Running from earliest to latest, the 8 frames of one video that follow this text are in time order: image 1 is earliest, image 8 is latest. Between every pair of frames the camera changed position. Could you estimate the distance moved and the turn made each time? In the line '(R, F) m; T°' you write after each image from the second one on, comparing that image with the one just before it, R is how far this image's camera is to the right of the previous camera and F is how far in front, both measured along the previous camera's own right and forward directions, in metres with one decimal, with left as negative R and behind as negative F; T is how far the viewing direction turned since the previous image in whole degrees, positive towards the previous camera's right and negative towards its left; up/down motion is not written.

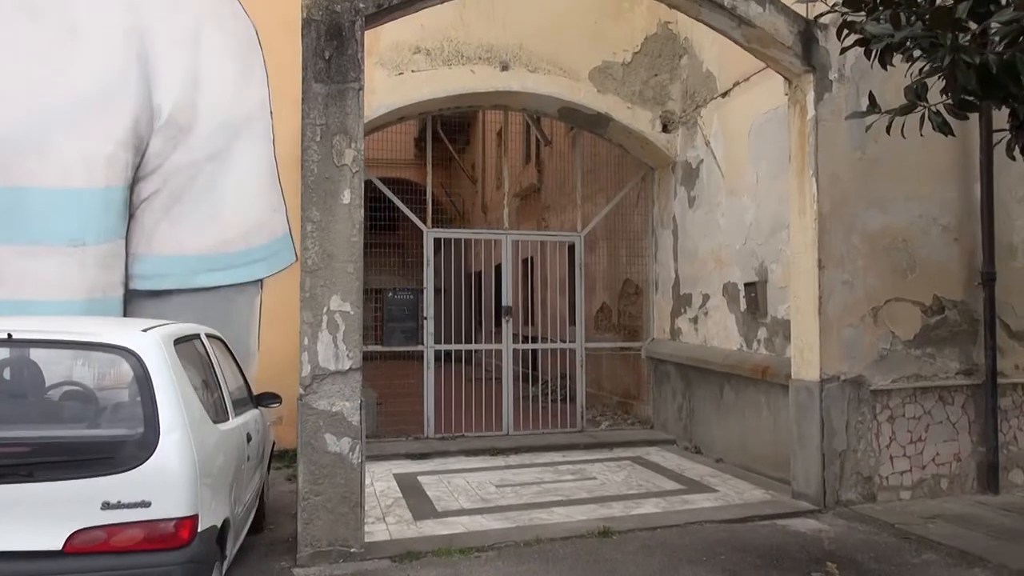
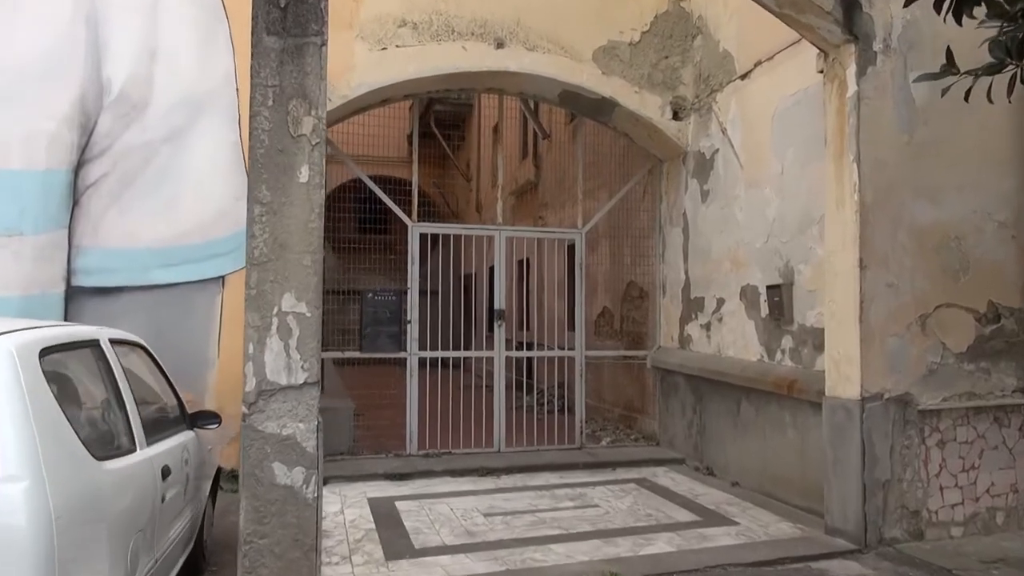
(0.0, +0.7) m; 0°
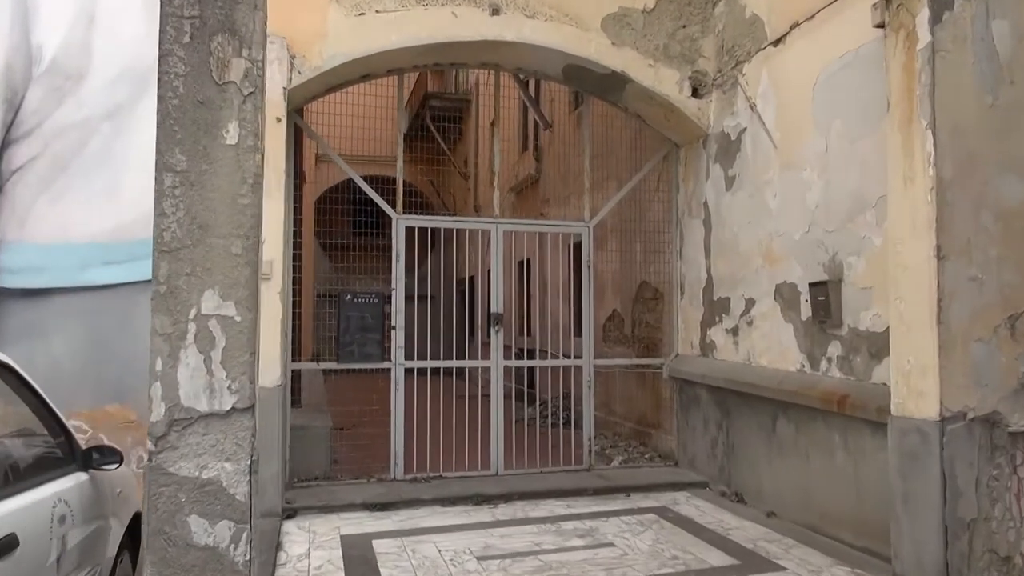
(0.0, +0.8) m; 0°
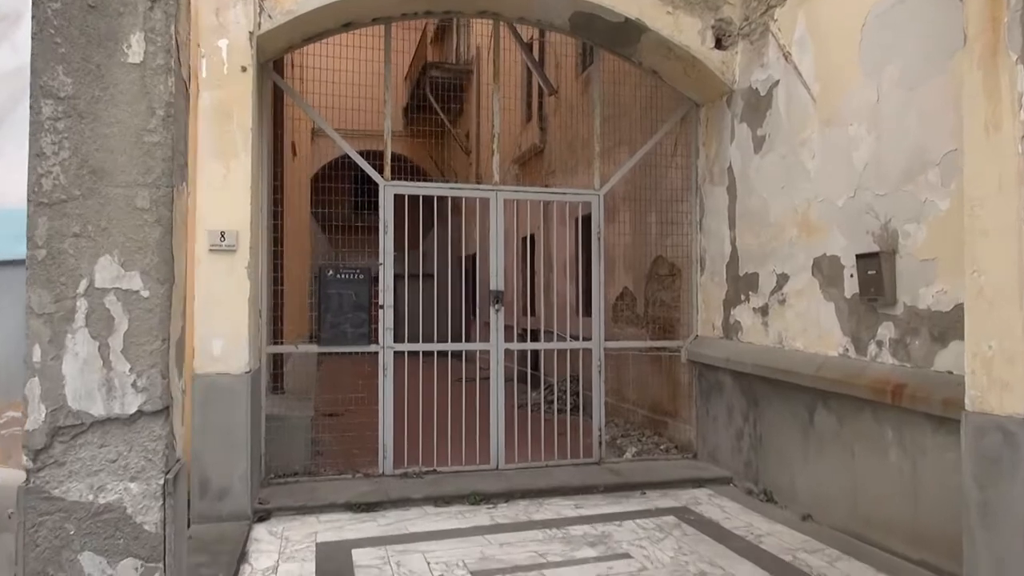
(0.0, +0.6) m; 0°
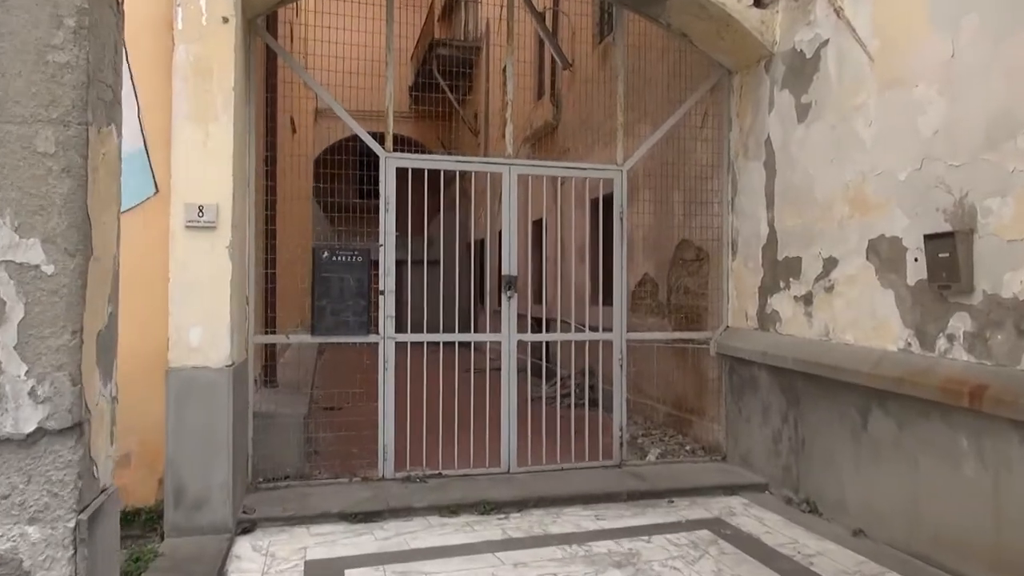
(-0.1, +0.5) m; 0°
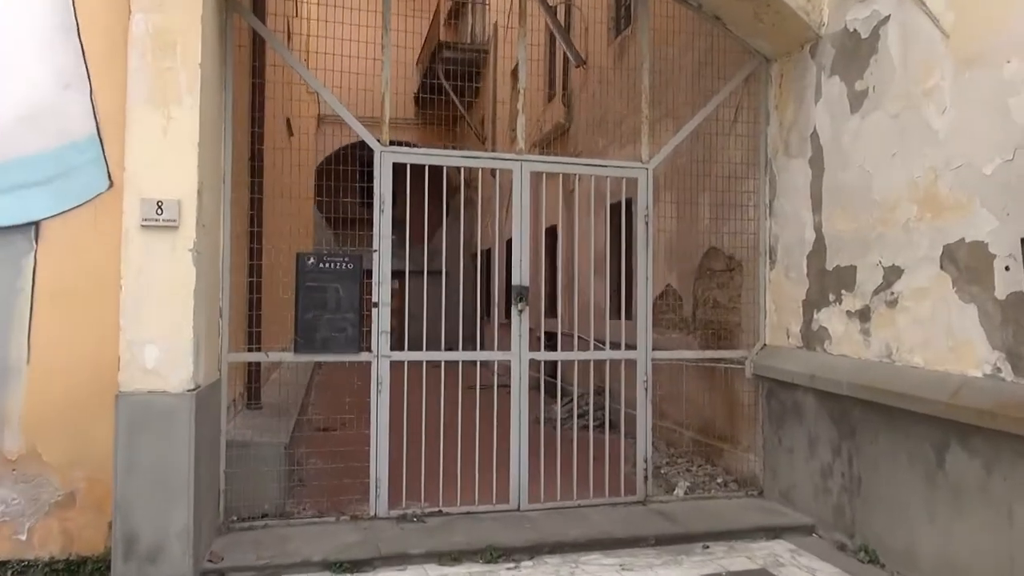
(0.0, +0.6) m; 0°
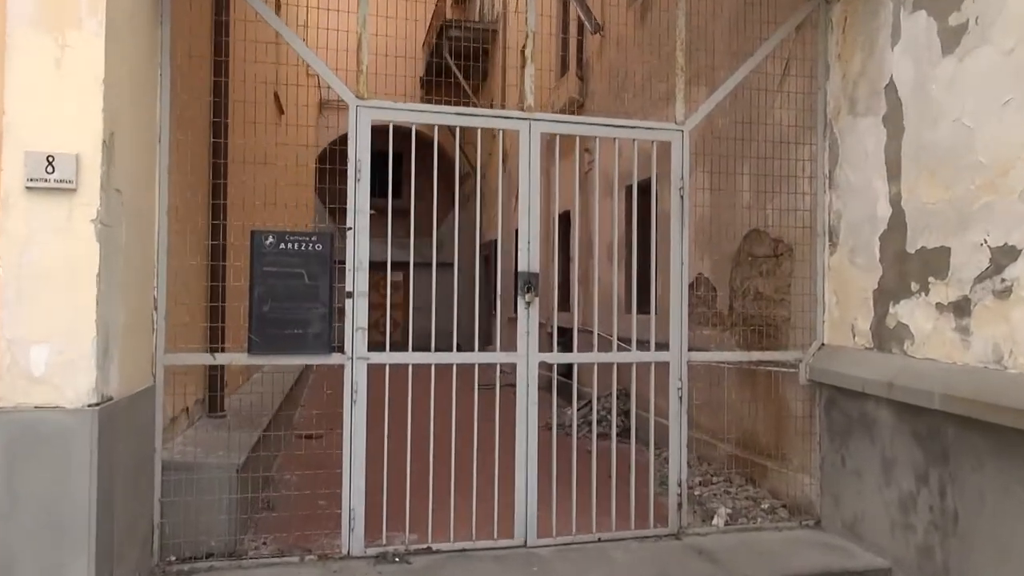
(0.0, +0.8) m; -1°
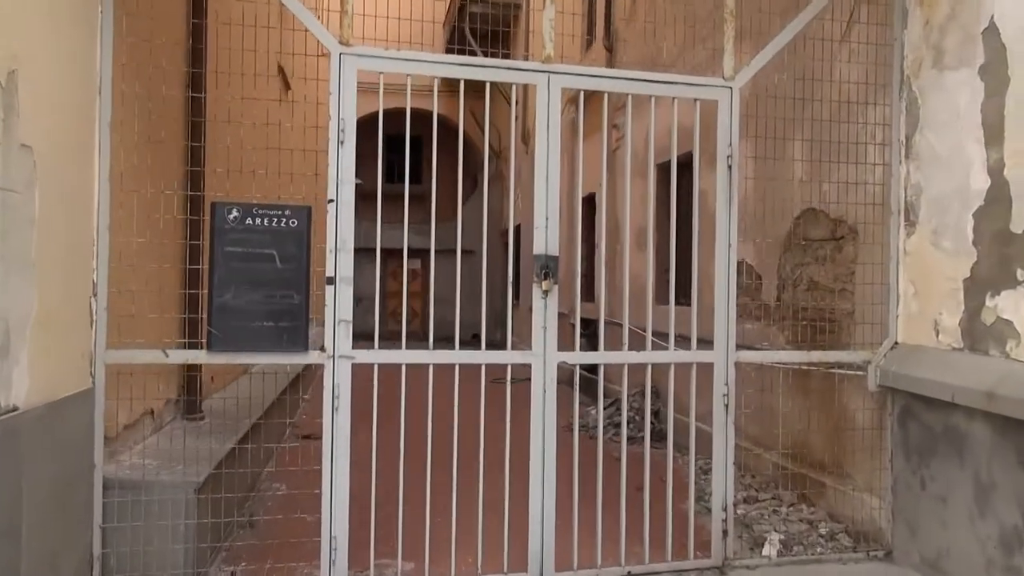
(0.0, +0.6) m; -2°
